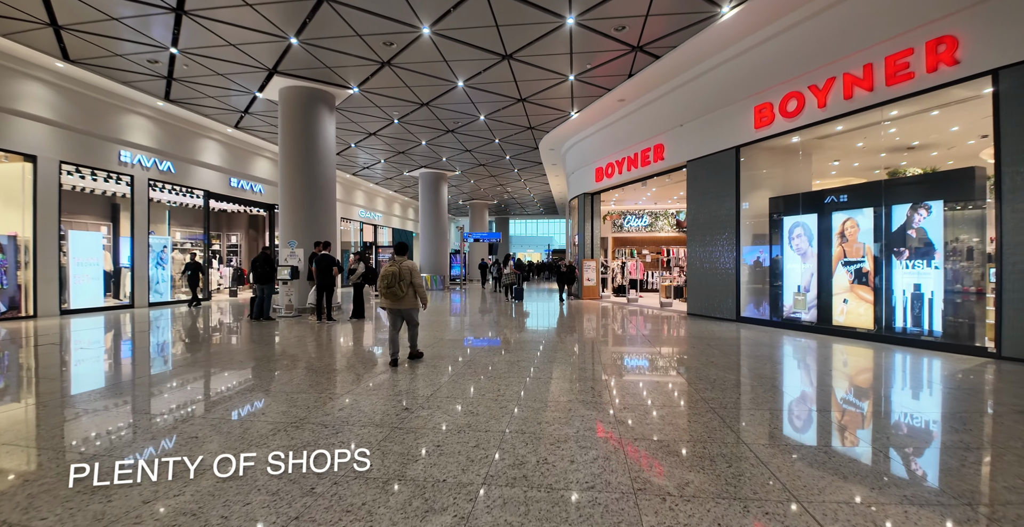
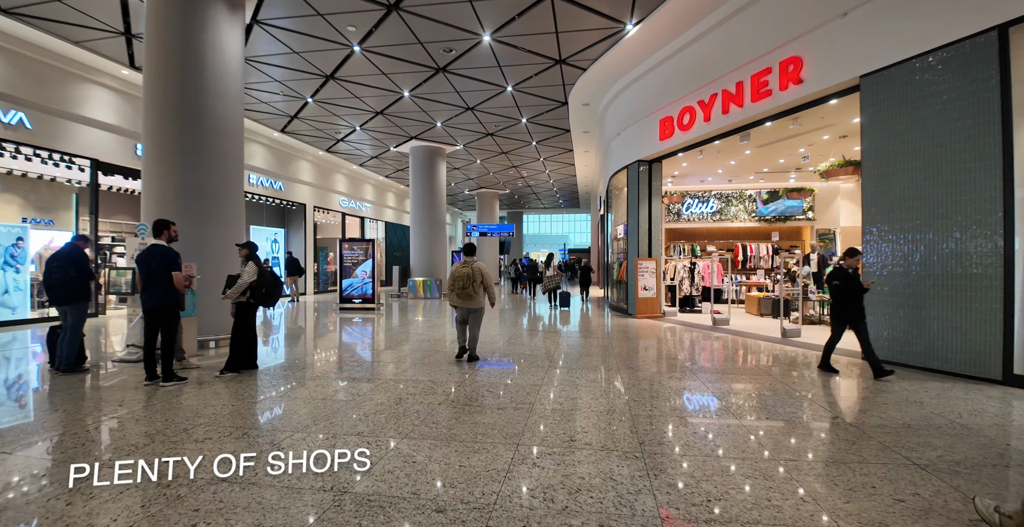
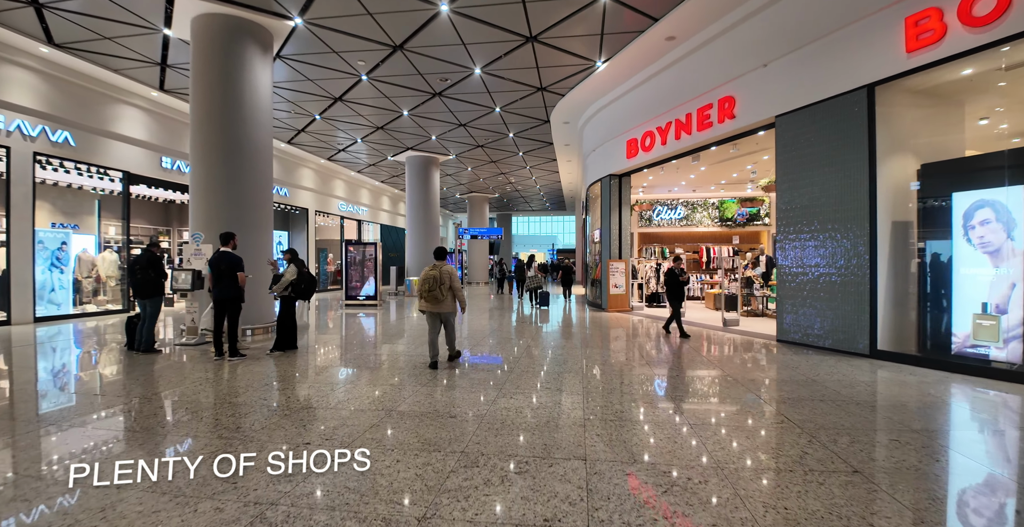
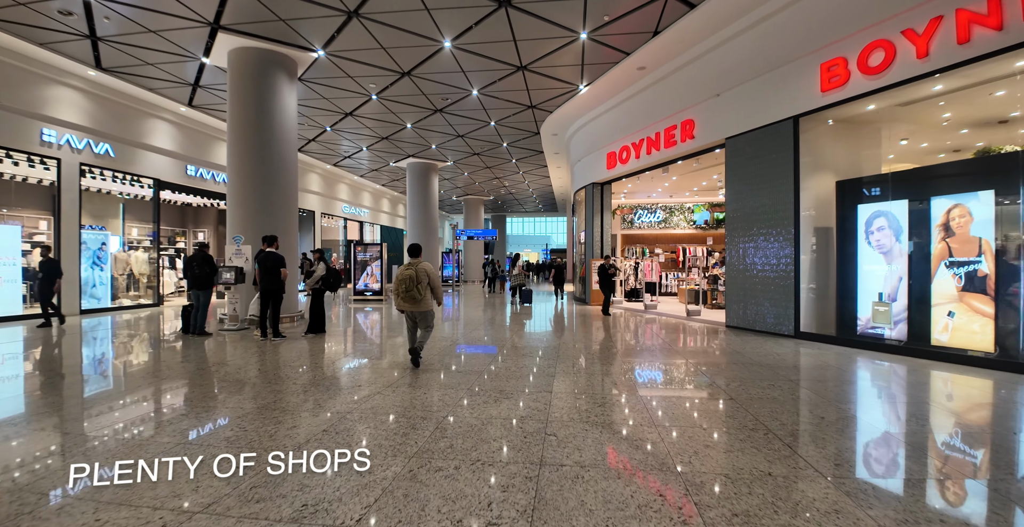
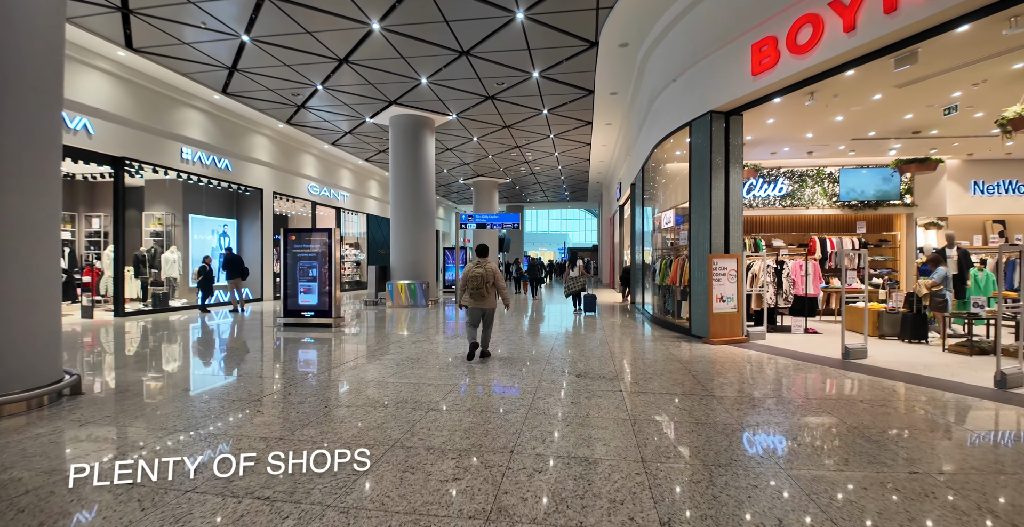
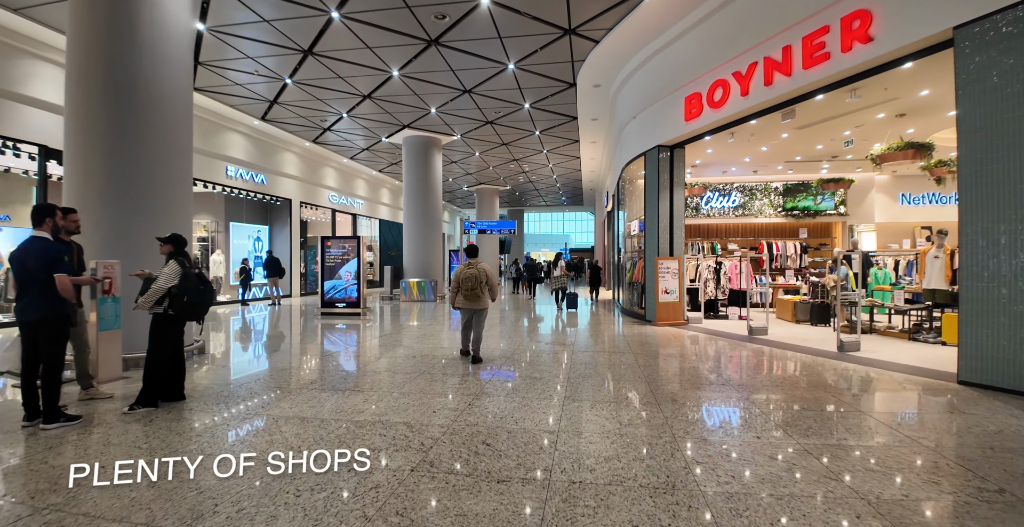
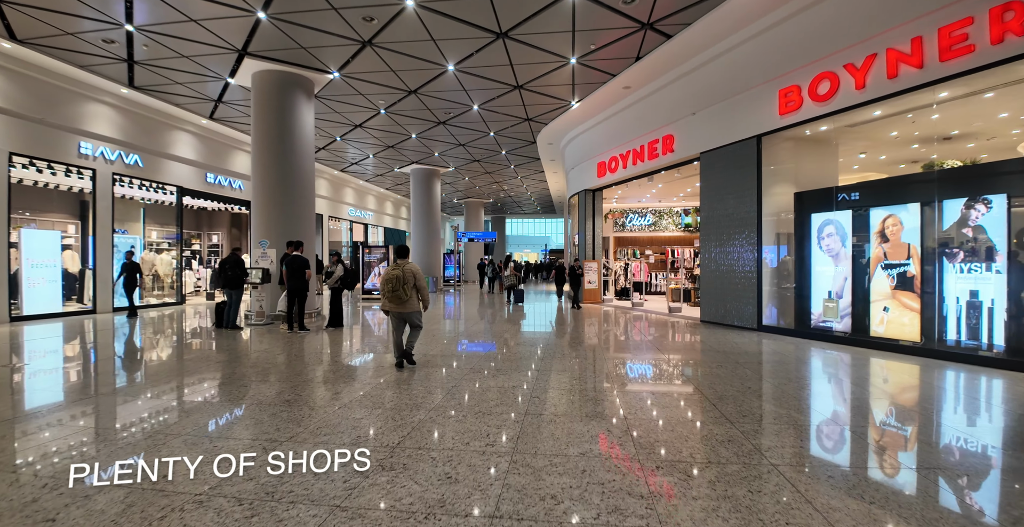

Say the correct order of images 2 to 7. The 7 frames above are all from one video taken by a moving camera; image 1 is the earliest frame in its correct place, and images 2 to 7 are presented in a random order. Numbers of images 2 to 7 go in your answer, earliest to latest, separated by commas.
7, 4, 3, 2, 6, 5
